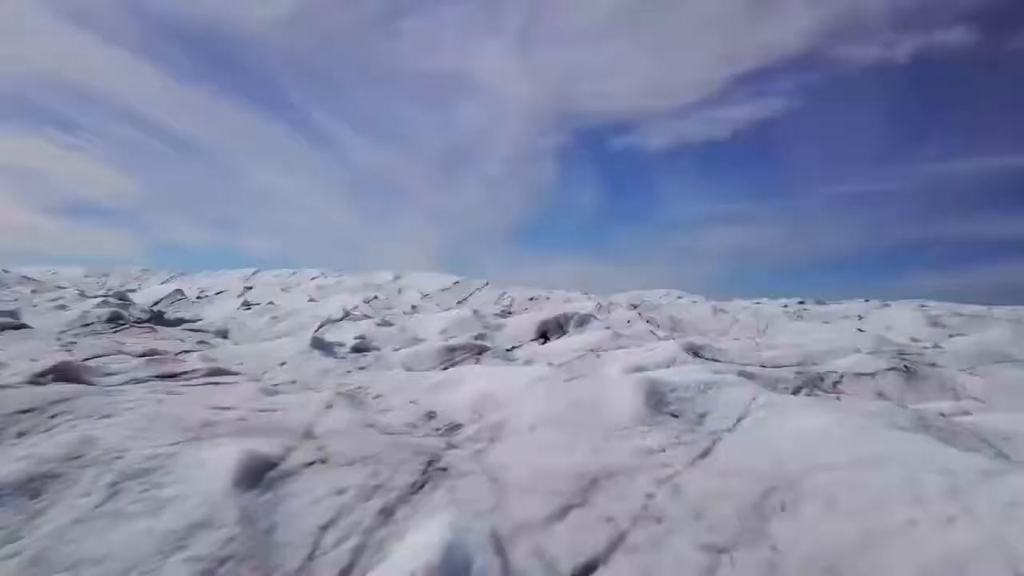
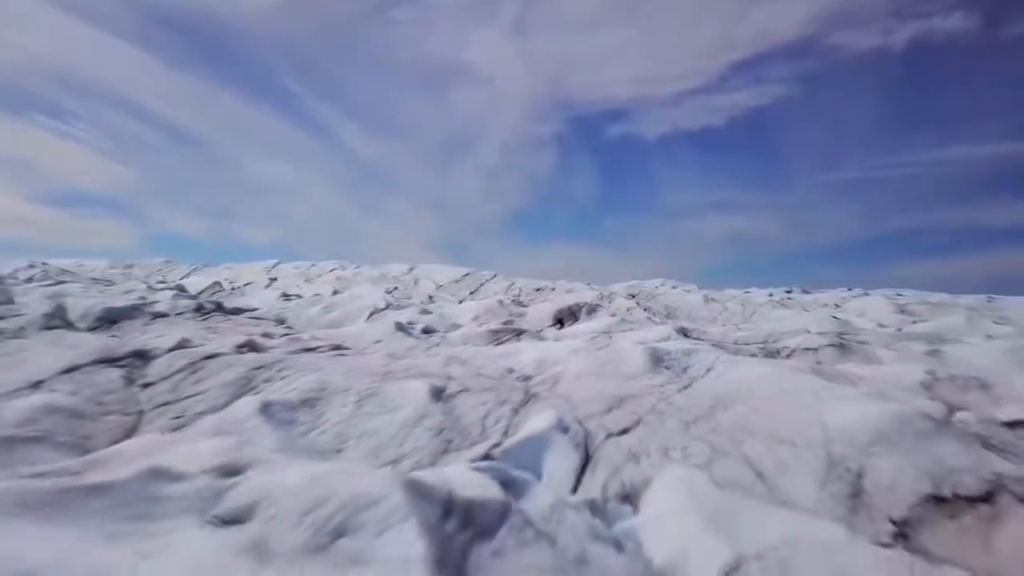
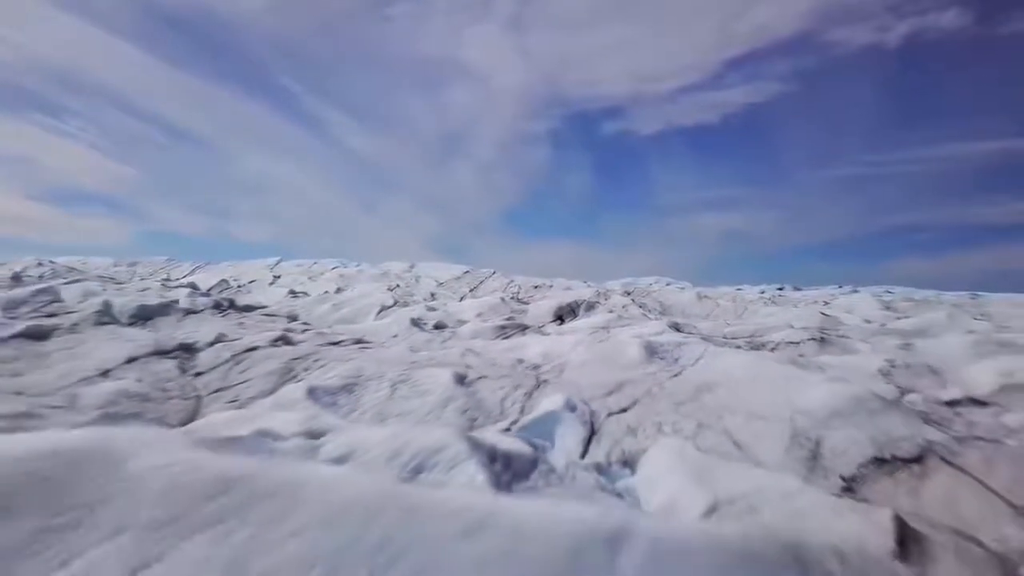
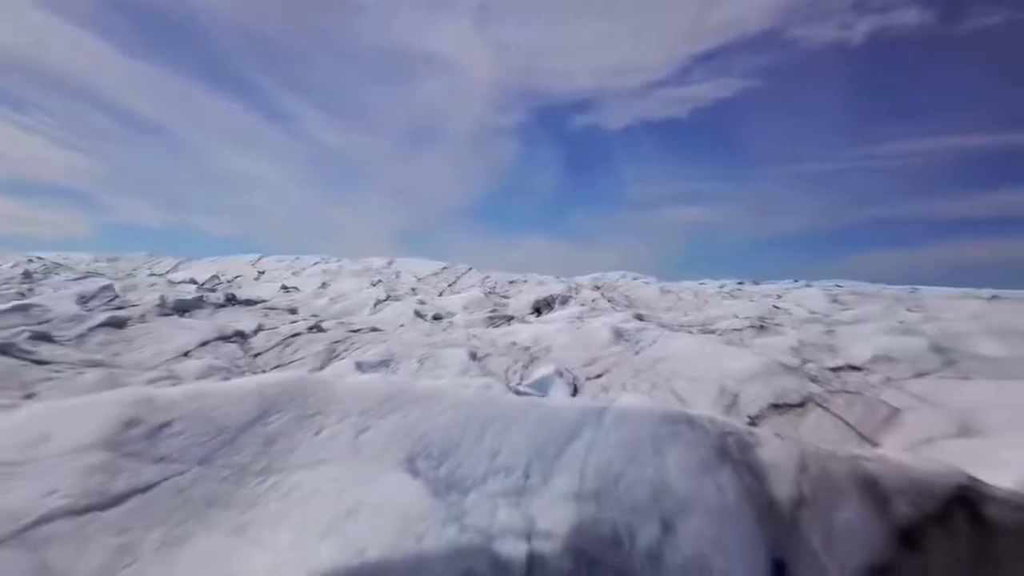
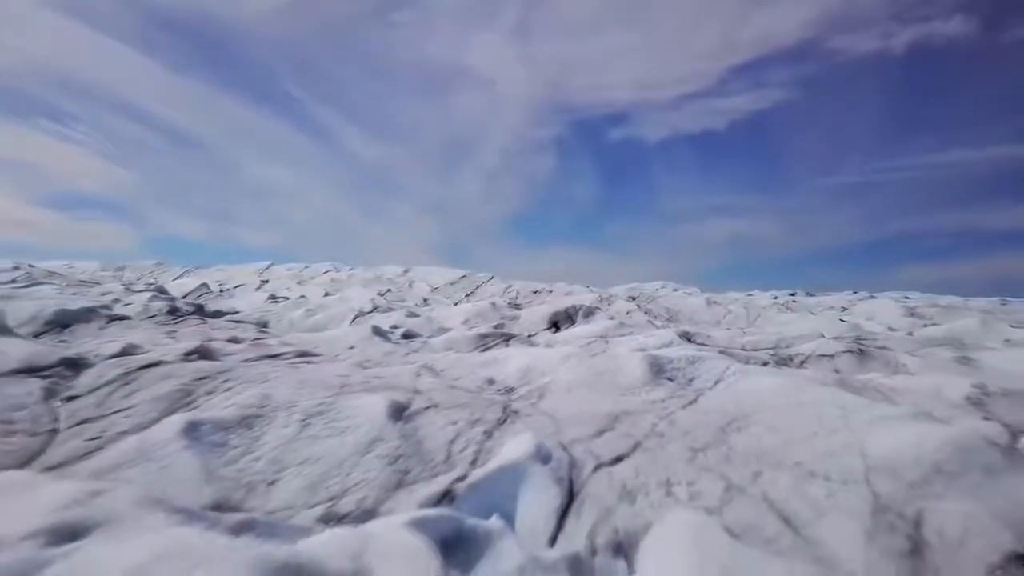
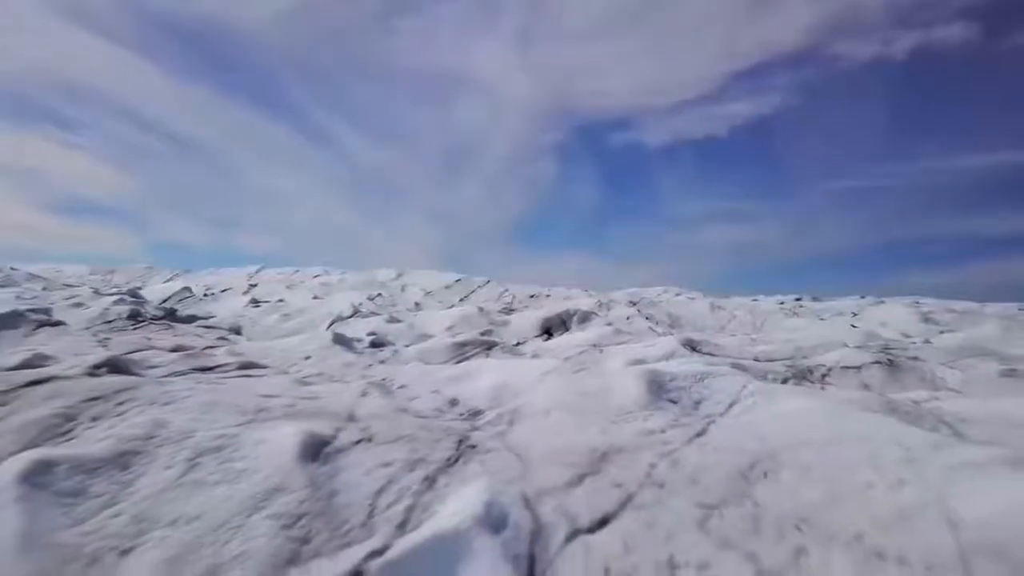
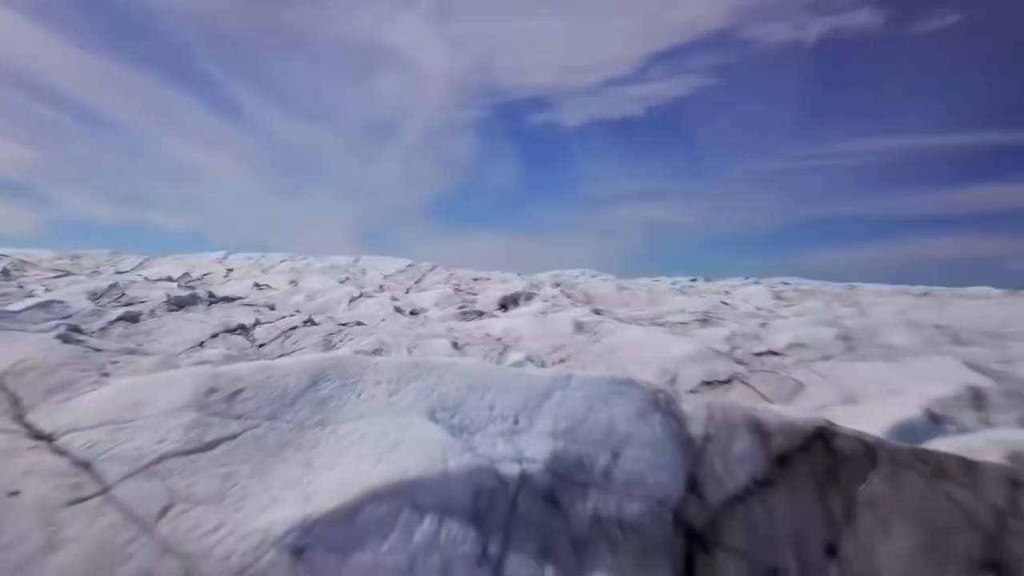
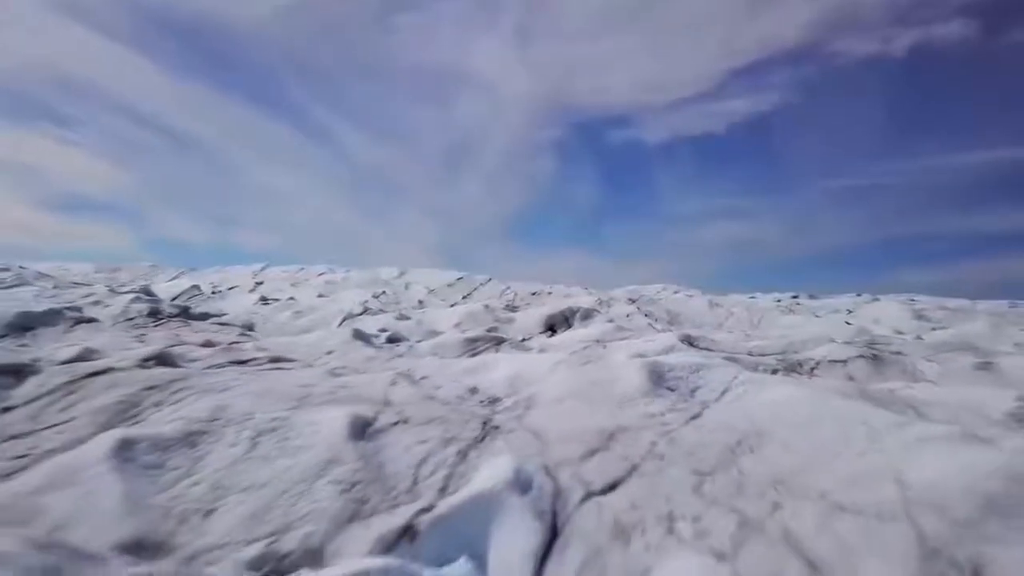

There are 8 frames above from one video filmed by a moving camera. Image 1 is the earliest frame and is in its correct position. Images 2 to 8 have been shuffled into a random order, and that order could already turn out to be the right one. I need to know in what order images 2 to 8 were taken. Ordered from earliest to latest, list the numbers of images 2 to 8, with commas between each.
6, 8, 5, 2, 3, 4, 7
